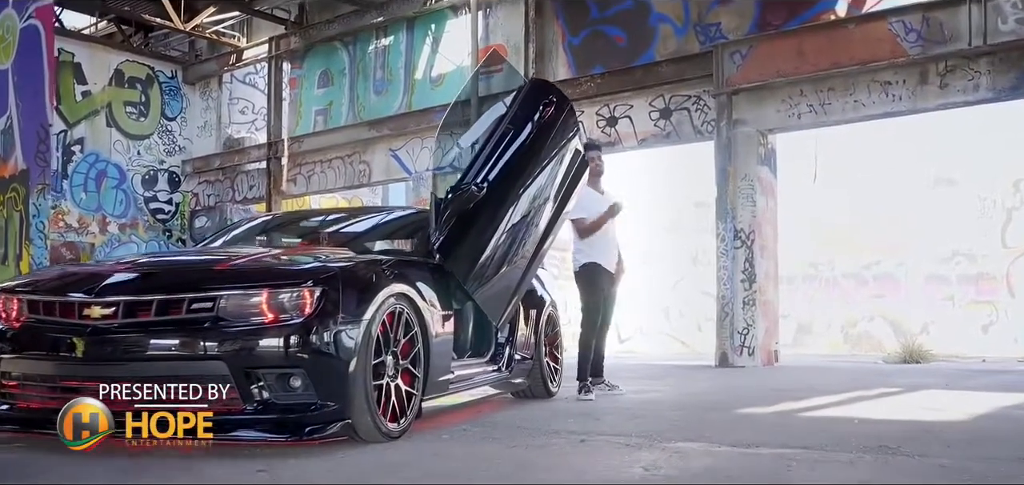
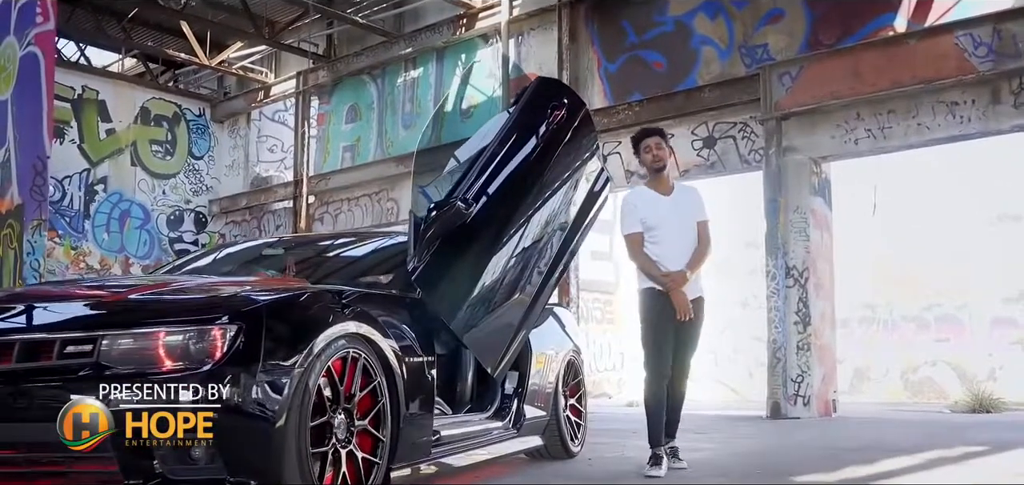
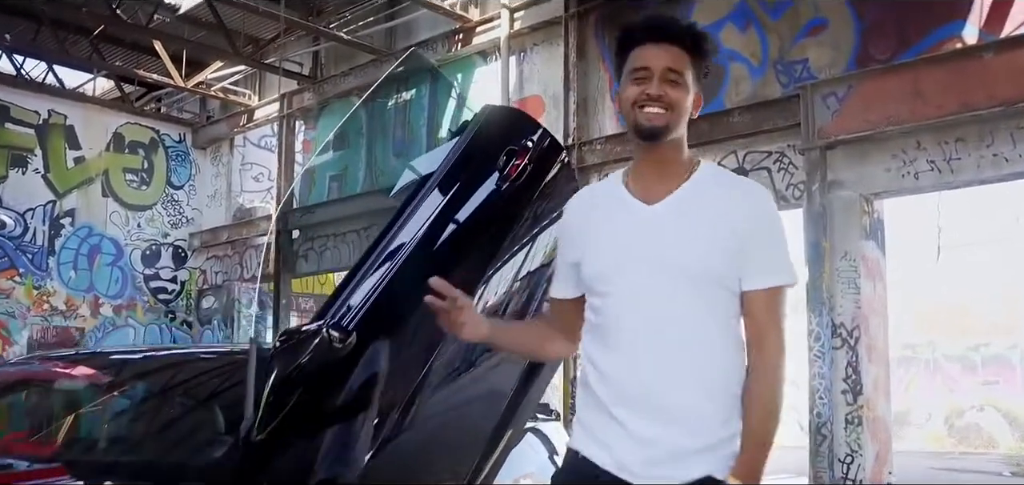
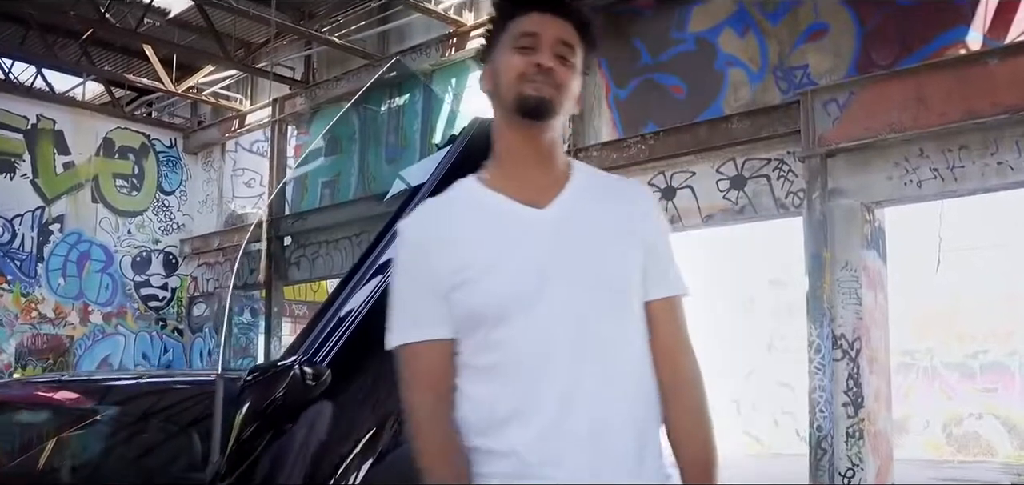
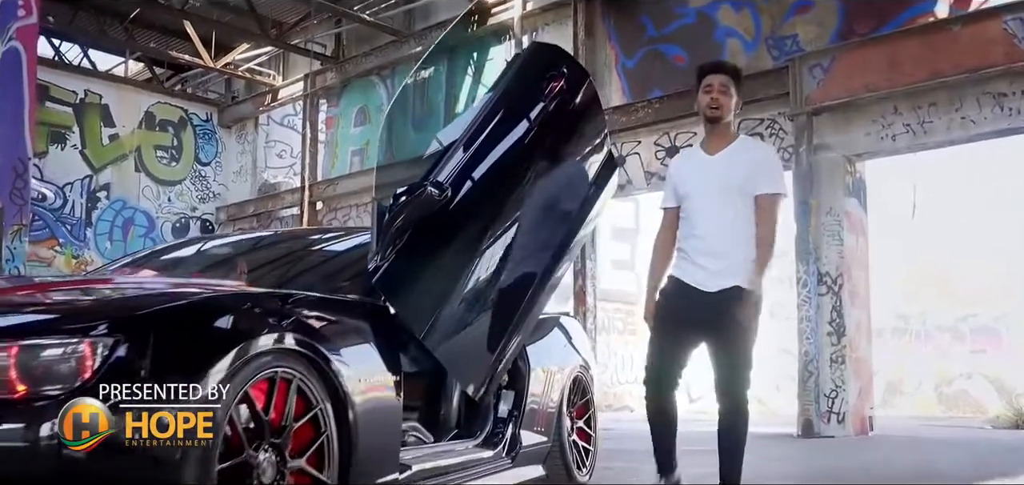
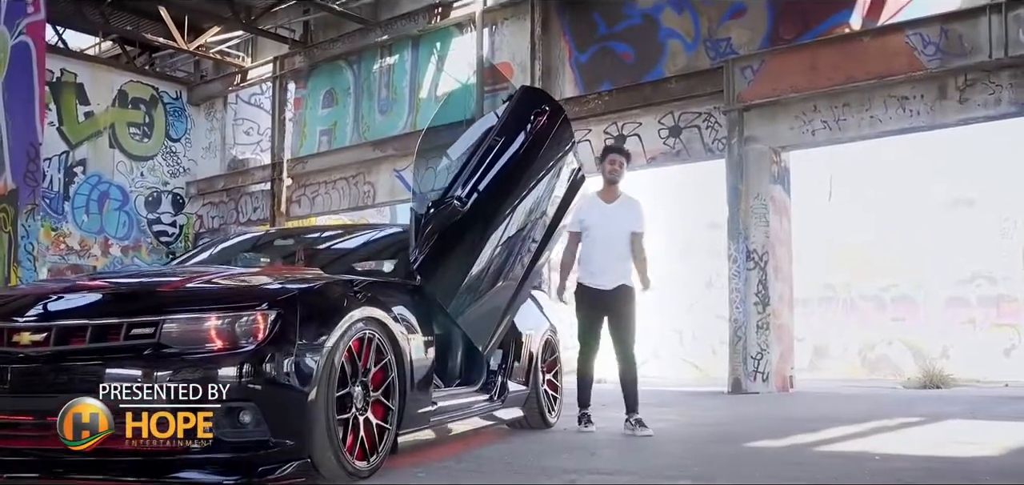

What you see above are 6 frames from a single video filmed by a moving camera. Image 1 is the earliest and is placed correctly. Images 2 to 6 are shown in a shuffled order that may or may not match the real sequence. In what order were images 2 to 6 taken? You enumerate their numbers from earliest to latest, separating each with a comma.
6, 2, 5, 3, 4
